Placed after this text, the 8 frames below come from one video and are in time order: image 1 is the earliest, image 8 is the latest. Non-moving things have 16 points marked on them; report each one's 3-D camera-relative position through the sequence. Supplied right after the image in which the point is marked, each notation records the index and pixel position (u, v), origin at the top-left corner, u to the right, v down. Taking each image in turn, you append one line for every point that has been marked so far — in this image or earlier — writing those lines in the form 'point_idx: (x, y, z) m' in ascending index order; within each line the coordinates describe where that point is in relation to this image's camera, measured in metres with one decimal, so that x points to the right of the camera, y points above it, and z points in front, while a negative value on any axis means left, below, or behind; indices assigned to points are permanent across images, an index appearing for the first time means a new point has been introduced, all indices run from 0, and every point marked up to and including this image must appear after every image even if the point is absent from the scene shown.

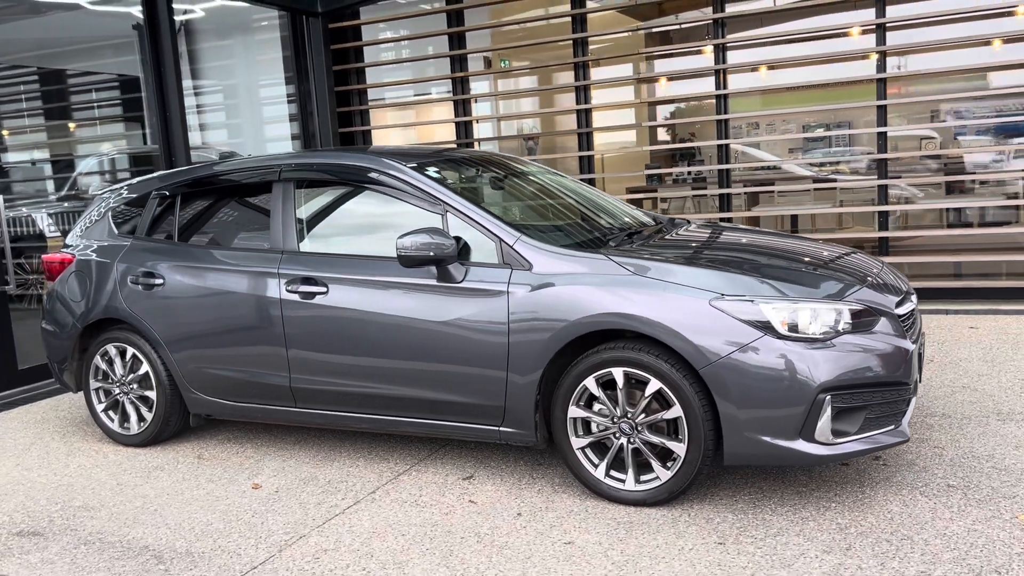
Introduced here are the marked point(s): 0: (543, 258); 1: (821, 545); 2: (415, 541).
0: (+0.1, +0.1, +3.4) m
1: (+1.1, -0.9, +2.8) m
2: (-0.4, -1.0, +3.0) m
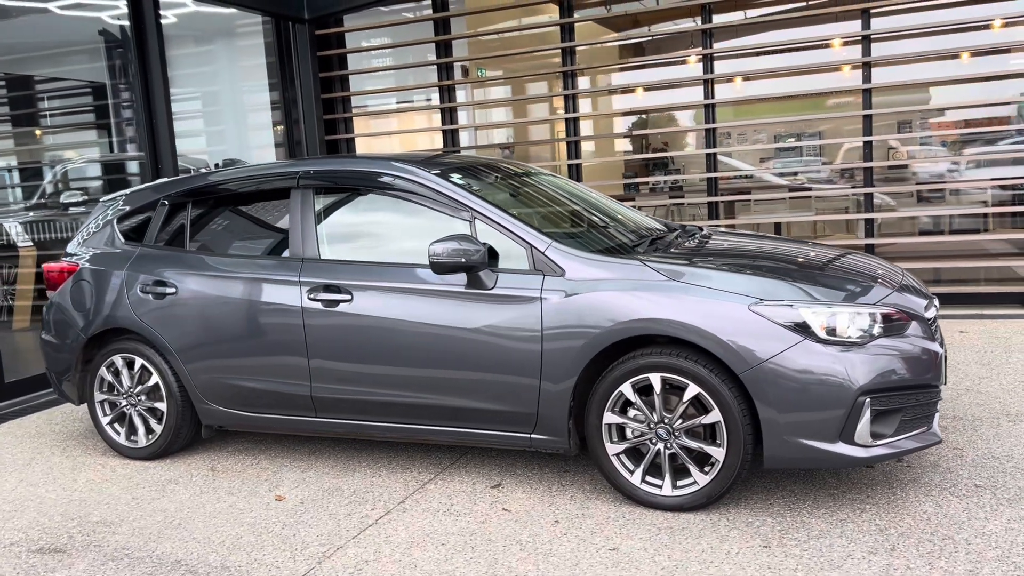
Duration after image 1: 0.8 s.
0: (+0.3, +0.1, +3.4) m
1: (+1.3, -0.9, +2.8) m
2: (-0.2, -1.0, +2.9) m
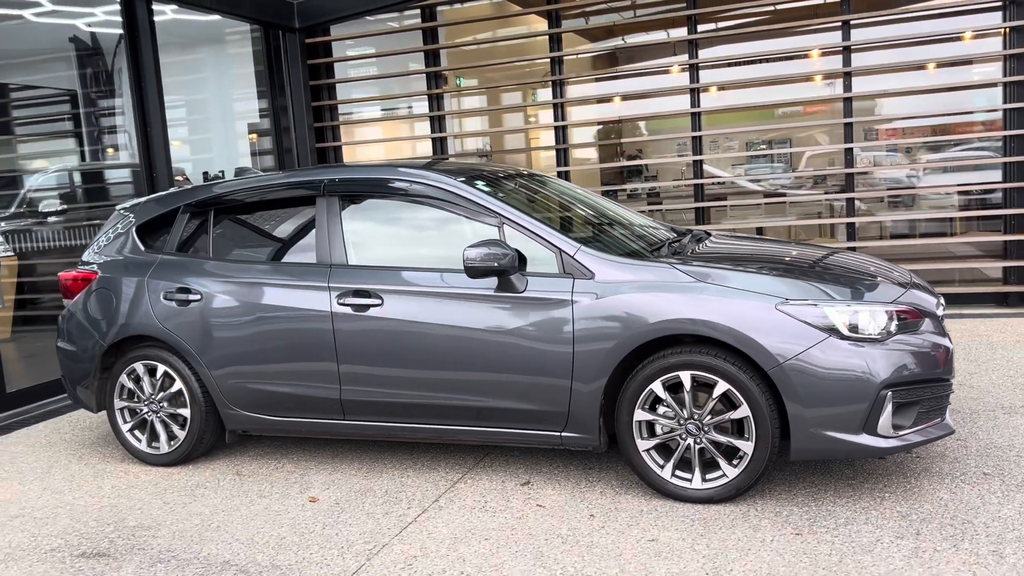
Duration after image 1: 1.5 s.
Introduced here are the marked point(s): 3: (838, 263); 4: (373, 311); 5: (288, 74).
0: (+0.4, +0.1, +3.5) m
1: (+1.5, -0.9, +2.9) m
2: (0.0, -1.0, +3.0) m
3: (+1.6, +0.1, +3.9) m
4: (-0.7, -0.1, +3.8) m
5: (-2.9, +2.7, +9.7) m
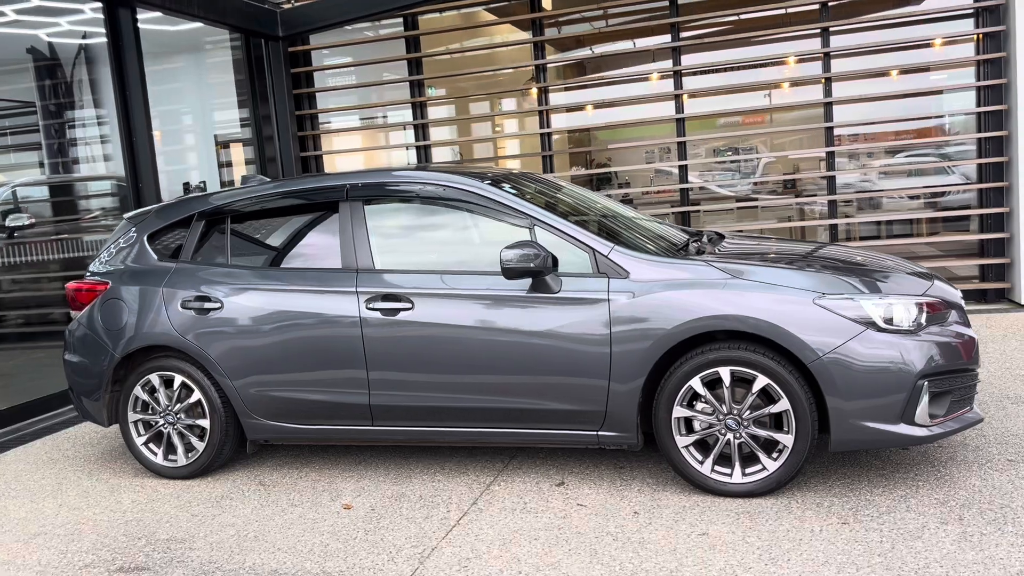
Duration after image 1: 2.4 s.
0: (+0.6, +0.1, +3.5) m
1: (+1.7, -0.9, +3.0) m
2: (+0.2, -1.0, +3.0) m
3: (+1.8, +0.2, +4.0) m
4: (-0.5, -0.1, +3.8) m
5: (-3.0, +2.6, +9.6) m
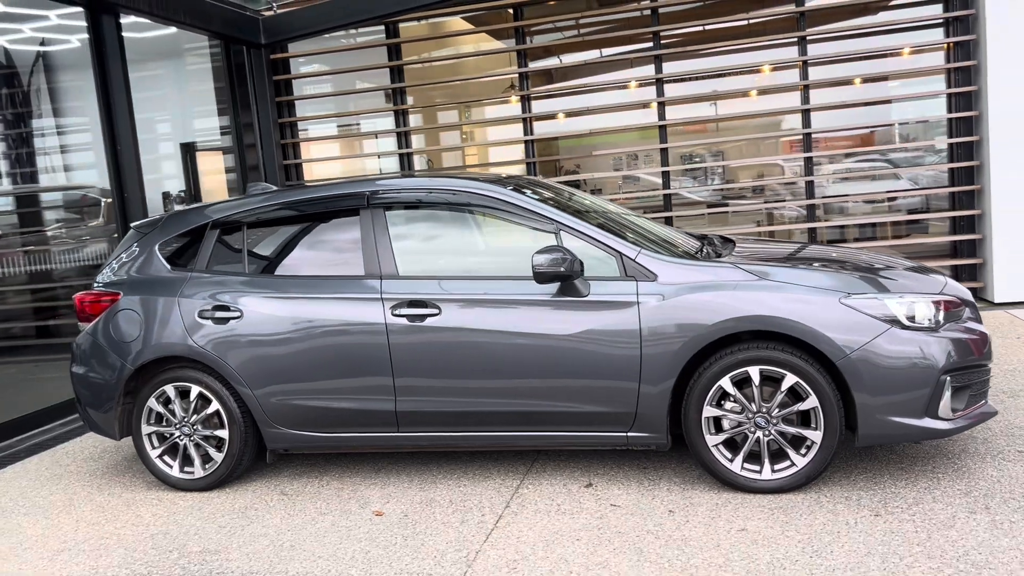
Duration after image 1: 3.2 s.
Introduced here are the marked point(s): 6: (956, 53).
0: (+0.7, +0.1, +3.6) m
1: (+1.9, -0.9, +3.1) m
2: (+0.3, -1.0, +3.1) m
3: (+1.9, +0.2, +4.1) m
4: (-0.4, -0.2, +3.8) m
5: (-3.2, +2.5, +9.5) m
6: (+4.6, +2.4, +7.9) m
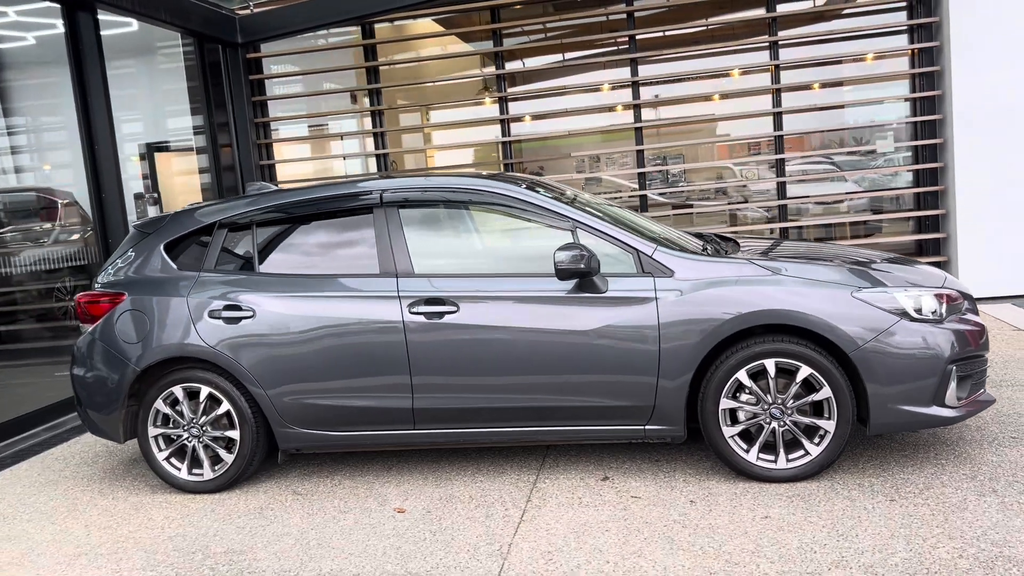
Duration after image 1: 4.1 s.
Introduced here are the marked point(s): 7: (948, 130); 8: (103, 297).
0: (+0.8, +0.1, +3.7) m
1: (+2.0, -0.9, +3.3) m
2: (+0.5, -1.0, +3.1) m
3: (+2.0, +0.2, +4.2) m
4: (-0.3, -0.1, +3.8) m
5: (-3.5, +2.4, +9.3) m
6: (+4.4, +2.5, +8.2) m
7: (+4.6, +1.7, +8.0) m
8: (-2.3, -0.1, +4.3) m
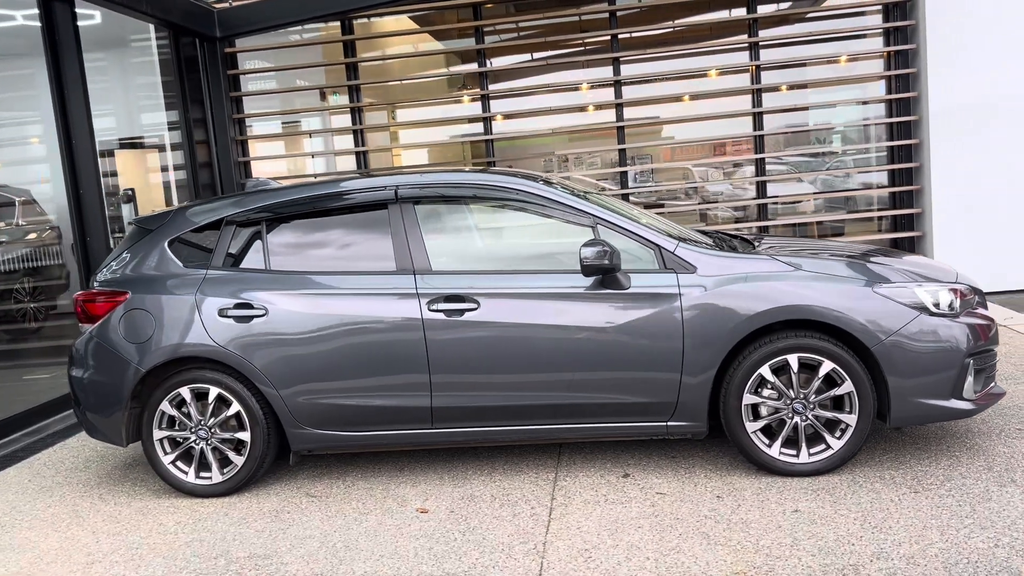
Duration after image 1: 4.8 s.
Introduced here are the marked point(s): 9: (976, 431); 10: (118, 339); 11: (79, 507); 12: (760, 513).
0: (+0.9, +0.1, +3.7) m
1: (+2.1, -0.8, +3.3) m
2: (+0.6, -1.0, +3.1) m
3: (+2.0, +0.2, +4.3) m
4: (-0.2, -0.1, +3.8) m
5: (-3.6, +2.4, +9.1) m
6: (+4.3, +2.5, +8.4) m
7: (+4.5, +1.7, +8.2) m
8: (-2.2, 0.0, +4.1) m
9: (+2.4, -0.8, +4.0) m
10: (-2.1, -0.3, +4.0) m
11: (-2.3, -1.2, +4.1) m
12: (+1.0, -1.0, +3.2) m
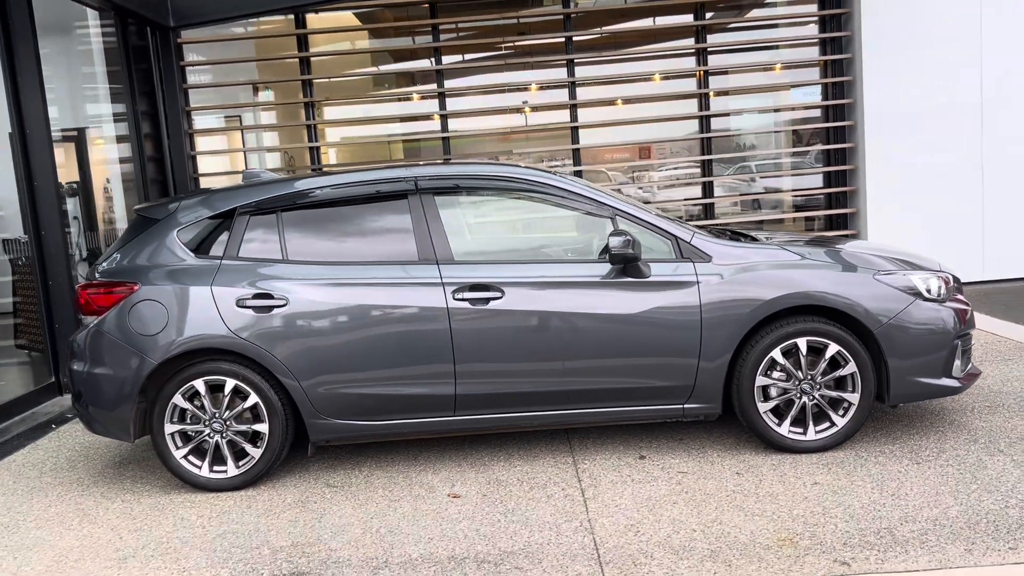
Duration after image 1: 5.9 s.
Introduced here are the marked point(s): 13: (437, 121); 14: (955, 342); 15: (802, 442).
0: (+1.0, +0.2, +3.9) m
1: (+2.3, -0.8, +3.7) m
2: (+0.8, -0.9, +3.3) m
3: (+2.1, +0.3, +4.6) m
4: (-0.1, -0.1, +3.8) m
5: (-4.1, +2.5, +8.8) m
6: (+3.9, +2.5, +8.9) m
7: (+4.1, +1.7, +8.7) m
8: (-2.1, 0.0, +4.0) m
9: (+2.5, -0.7, +4.4) m
10: (-2.0, -0.2, +3.9) m
11: (-2.2, -1.1, +3.9) m
12: (+1.2, -0.9, +3.4) m
13: (-0.7, +2.0, +9.1) m
14: (+2.2, -0.3, +3.8) m
15: (+1.5, -0.8, +3.9) m
